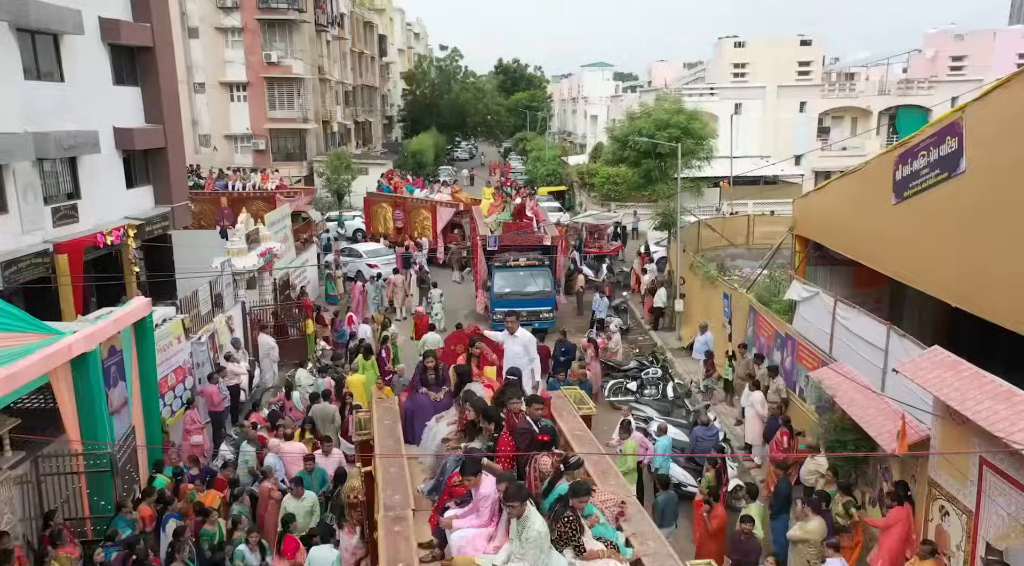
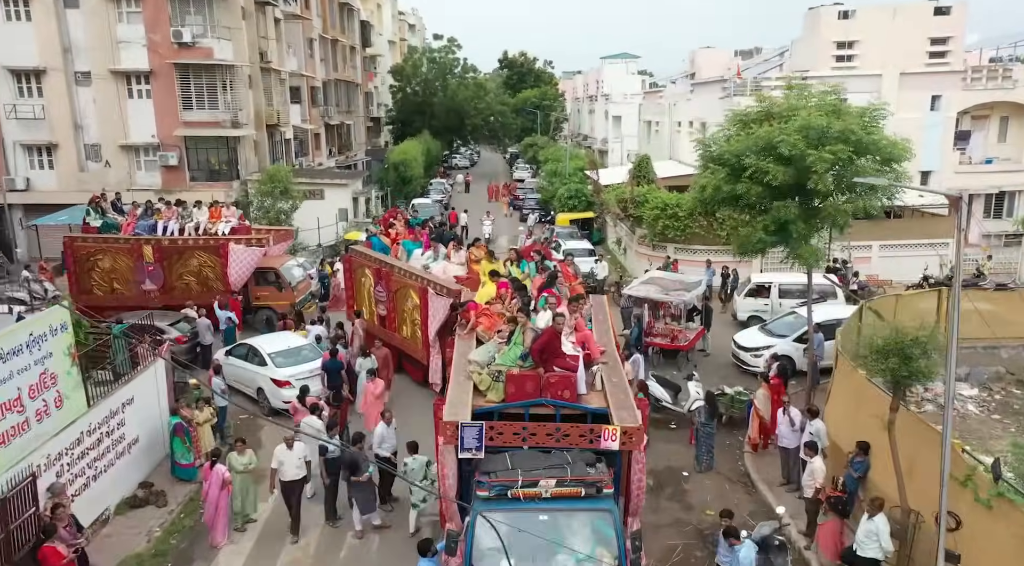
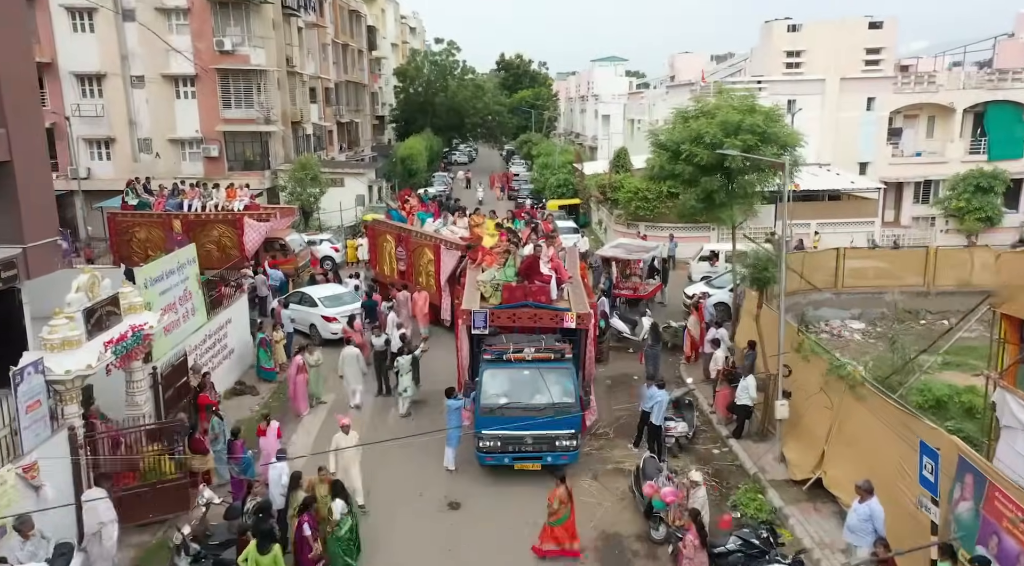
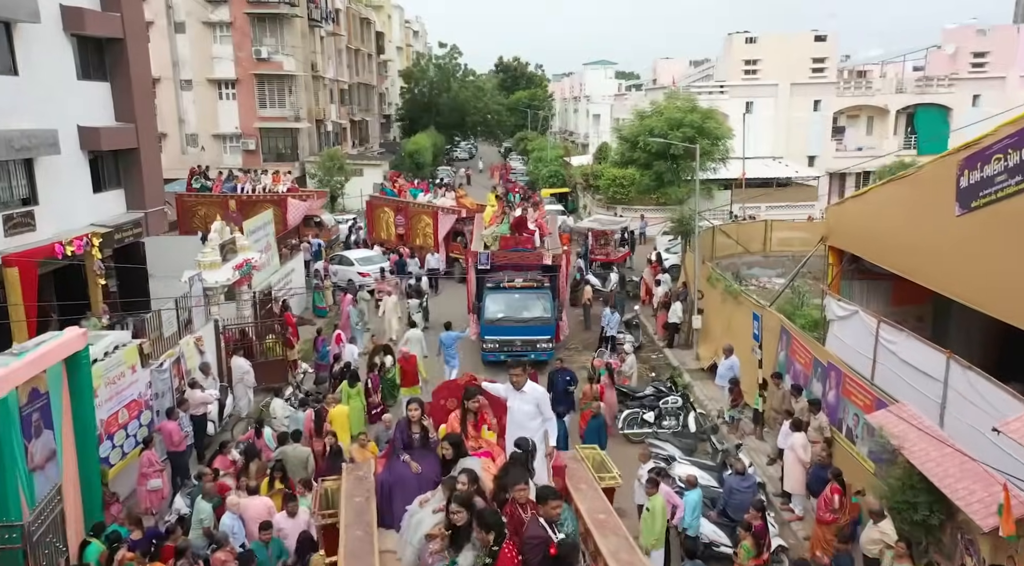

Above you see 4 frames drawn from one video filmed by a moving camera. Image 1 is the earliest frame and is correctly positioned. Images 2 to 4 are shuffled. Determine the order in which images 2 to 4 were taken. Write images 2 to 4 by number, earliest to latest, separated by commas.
4, 3, 2
